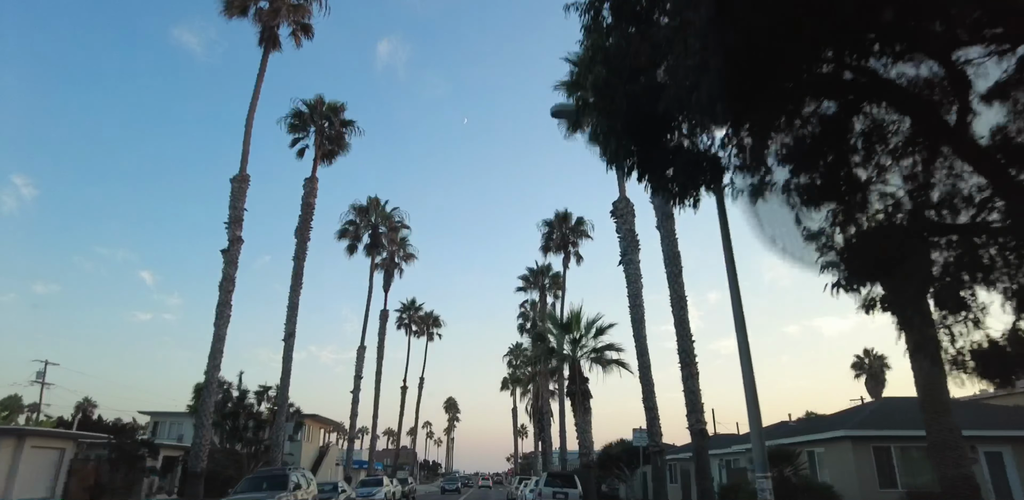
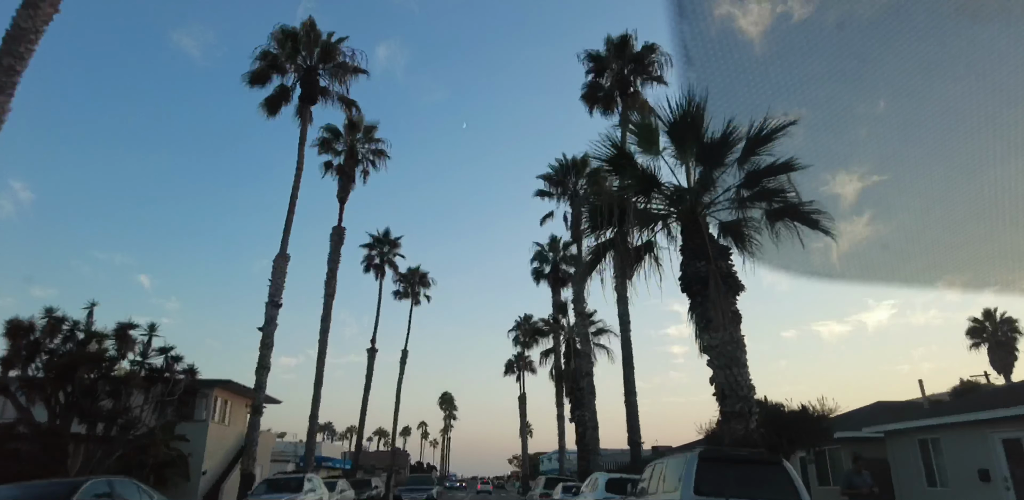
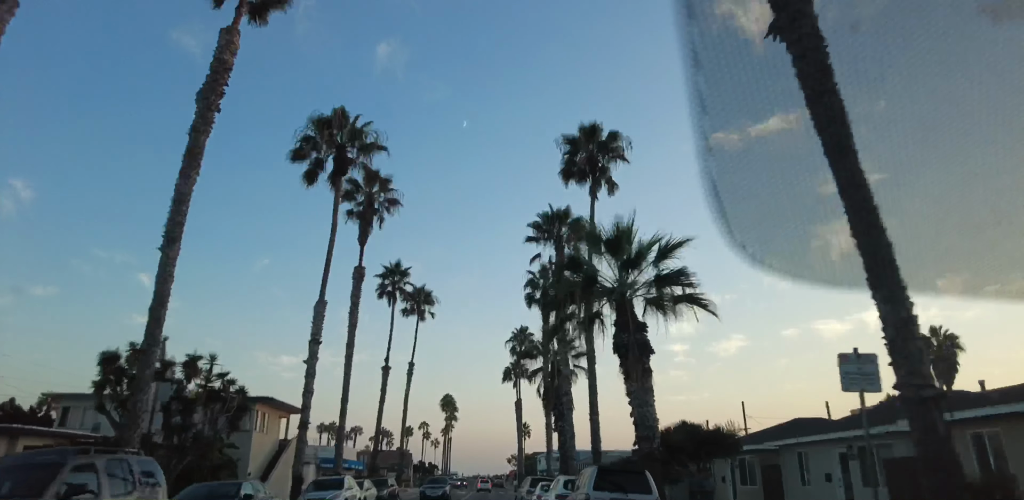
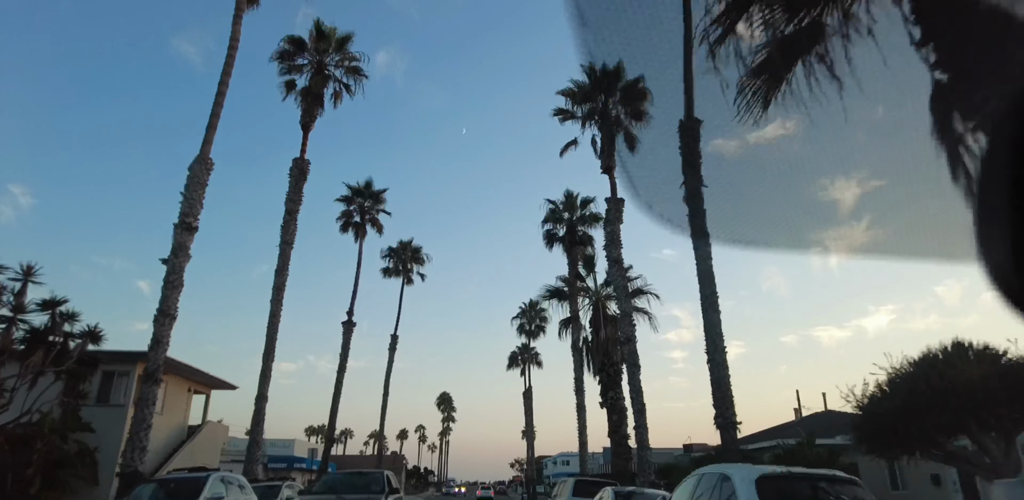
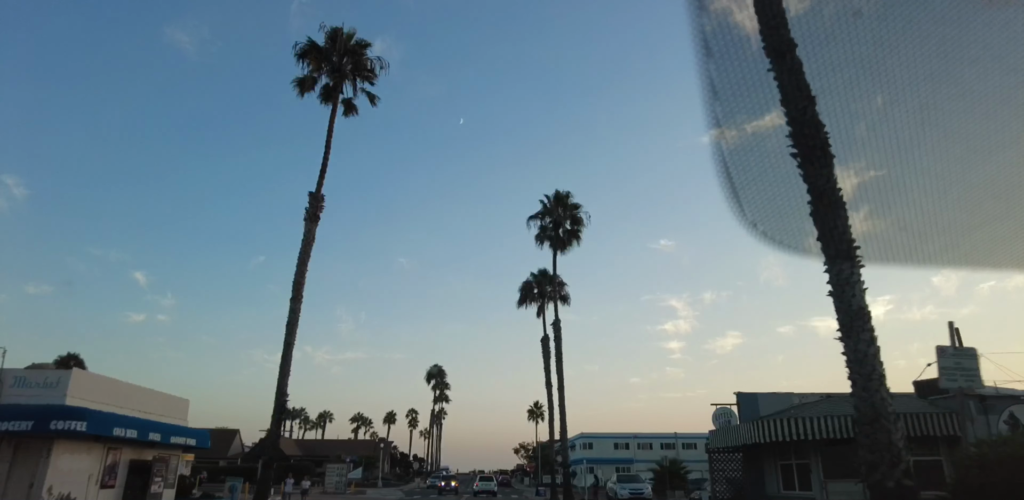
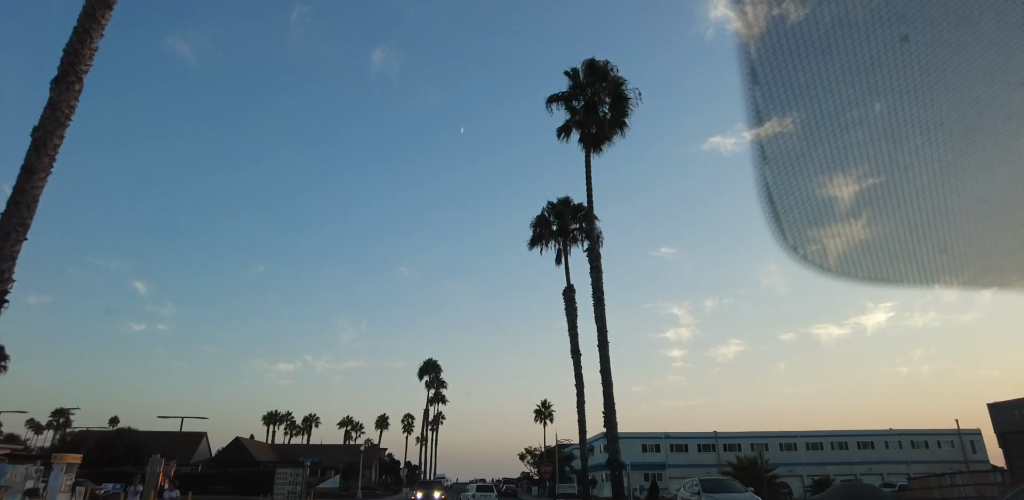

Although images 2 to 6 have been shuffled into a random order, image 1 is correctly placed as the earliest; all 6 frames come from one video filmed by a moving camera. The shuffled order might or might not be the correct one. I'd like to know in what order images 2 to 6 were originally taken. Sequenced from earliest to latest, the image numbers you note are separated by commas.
3, 2, 4, 5, 6
